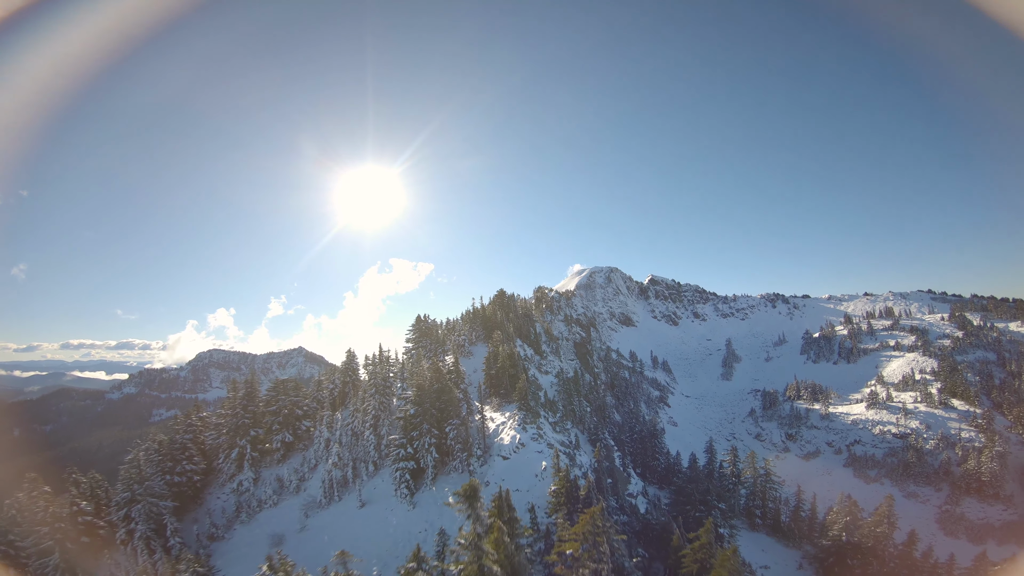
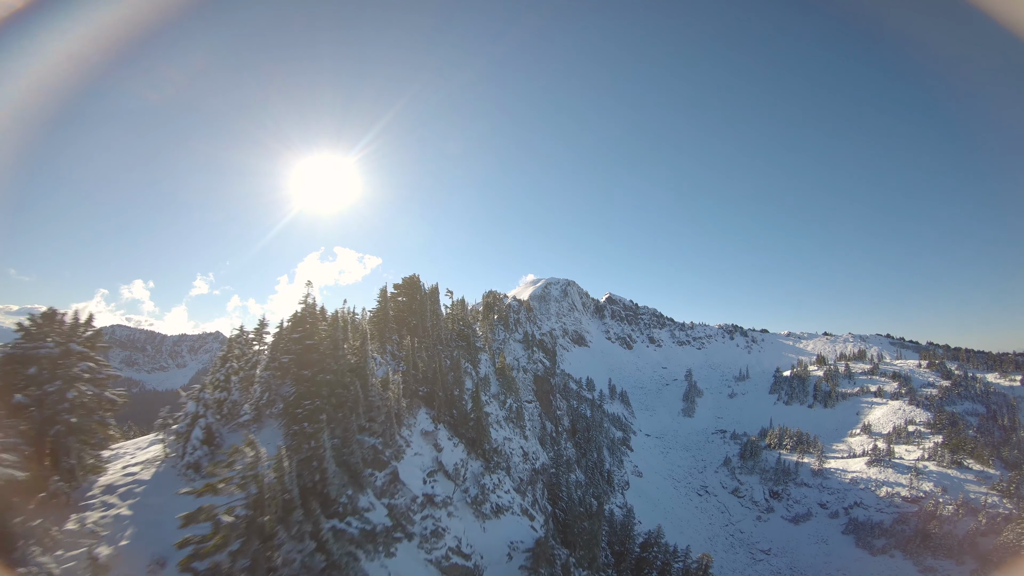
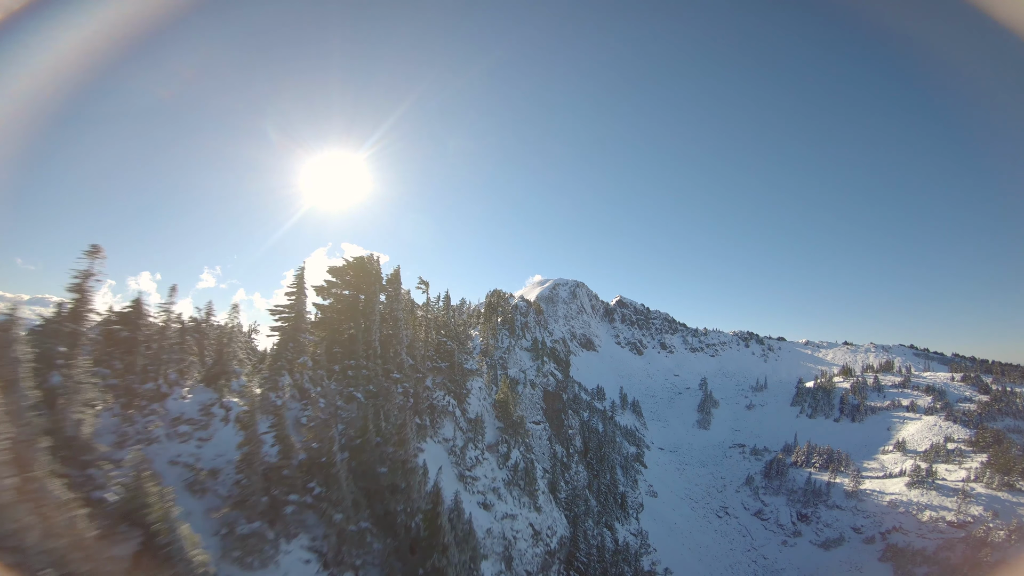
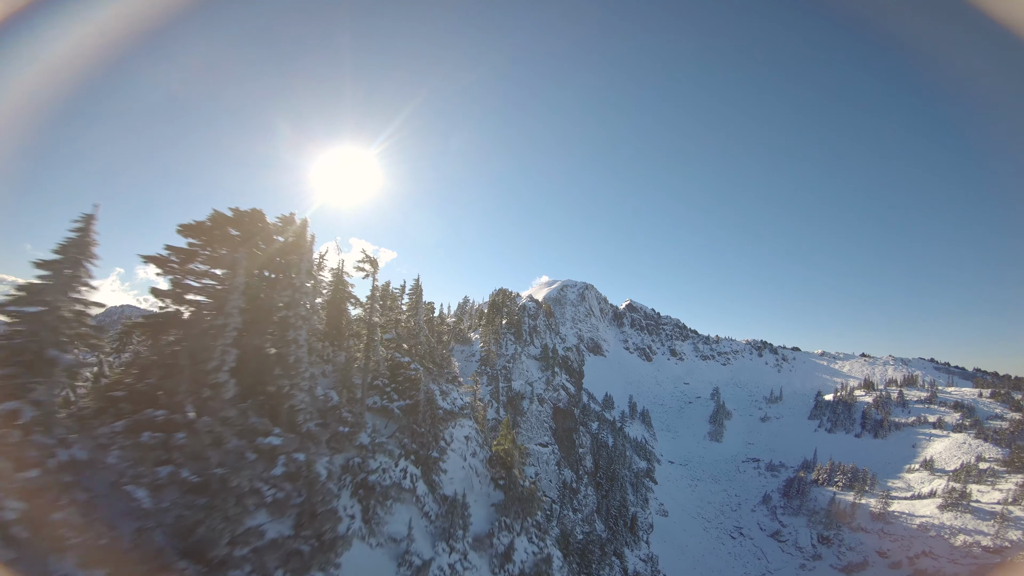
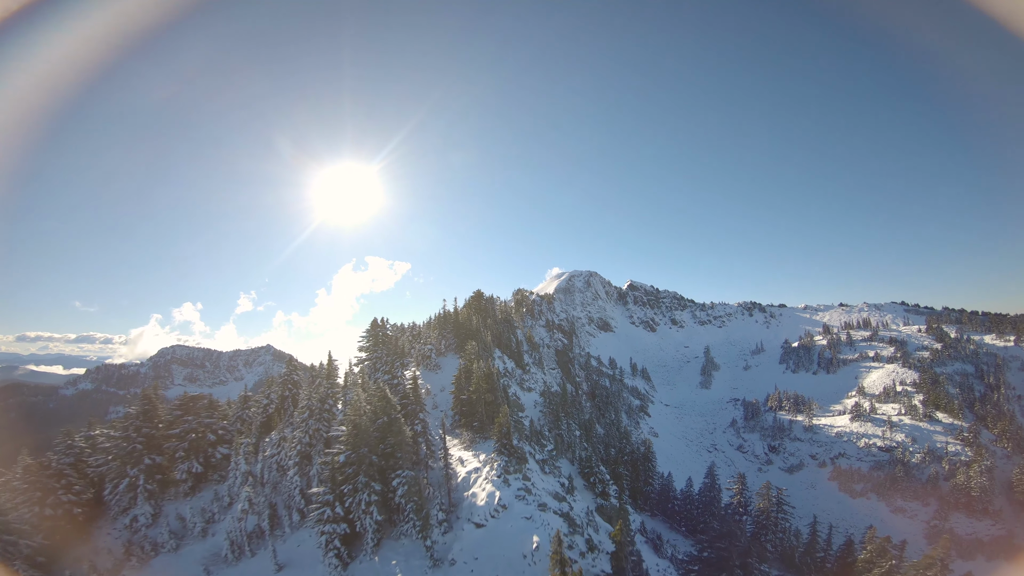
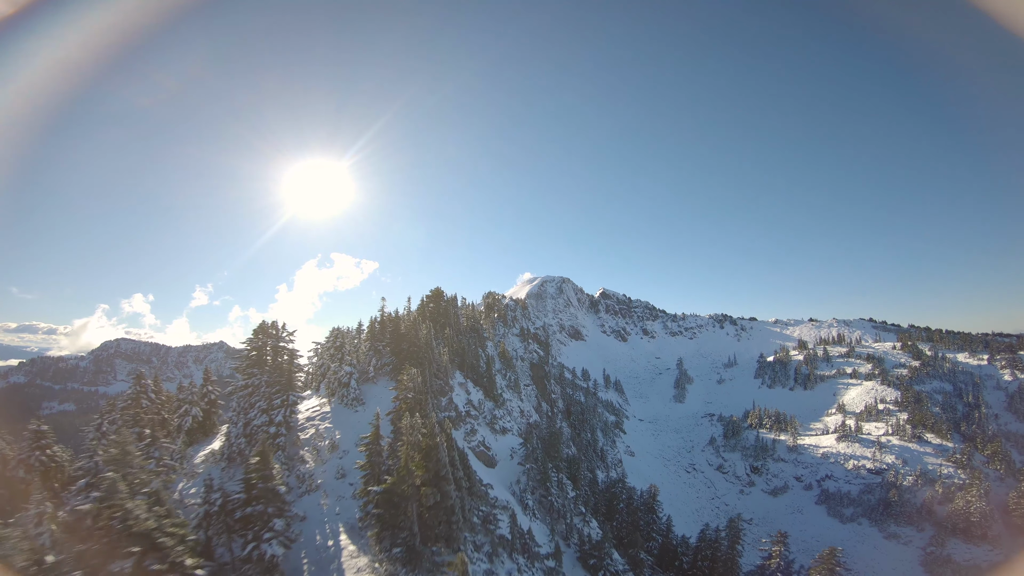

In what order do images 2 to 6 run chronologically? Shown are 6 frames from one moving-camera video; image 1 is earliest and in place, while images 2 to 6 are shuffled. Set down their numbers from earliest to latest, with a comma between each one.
5, 6, 2, 3, 4
